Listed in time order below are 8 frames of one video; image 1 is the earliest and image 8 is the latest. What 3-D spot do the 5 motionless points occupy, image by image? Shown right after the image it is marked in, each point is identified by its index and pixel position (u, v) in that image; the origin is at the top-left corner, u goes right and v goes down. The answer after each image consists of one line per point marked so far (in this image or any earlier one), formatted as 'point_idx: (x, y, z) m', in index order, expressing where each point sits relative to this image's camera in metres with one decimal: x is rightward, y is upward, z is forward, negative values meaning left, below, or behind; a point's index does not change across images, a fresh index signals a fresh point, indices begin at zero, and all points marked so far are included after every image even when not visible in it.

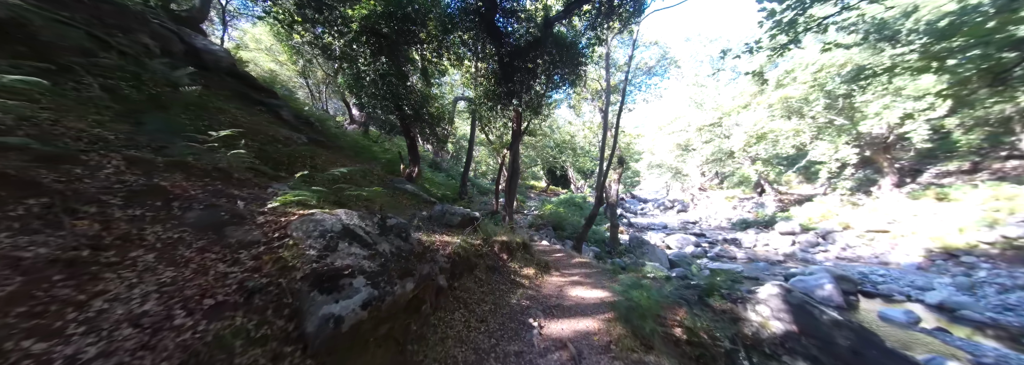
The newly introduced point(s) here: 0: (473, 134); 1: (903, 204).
0: (-1.9, +2.2, +12.0) m
1: (+22.6, -1.3, +14.8) m
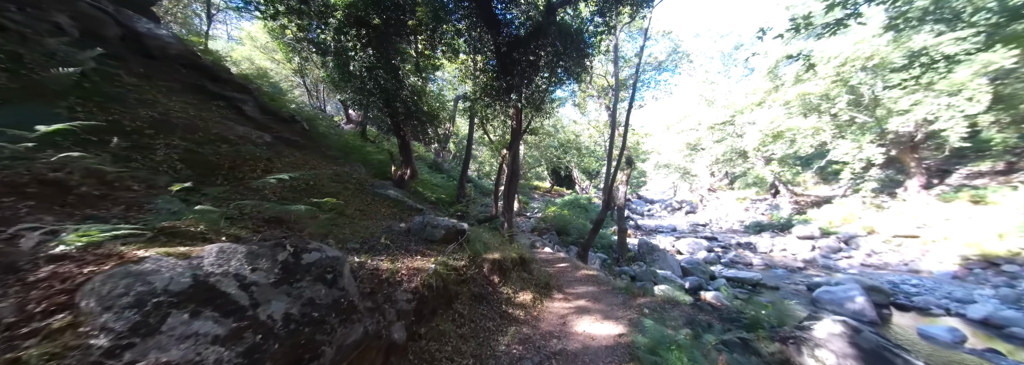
0: (-1.9, +2.1, +11.3) m
1: (+22.7, -1.4, +13.8) m
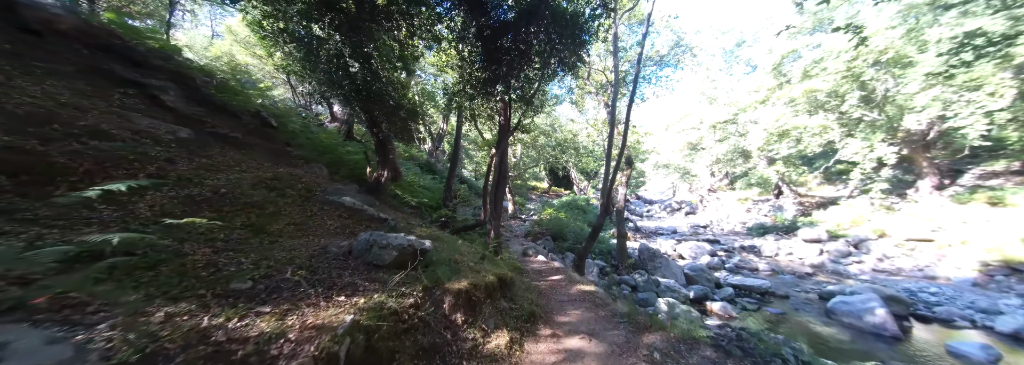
0: (-2.2, +2.0, +10.5) m
1: (+22.3, -1.4, +13.1) m
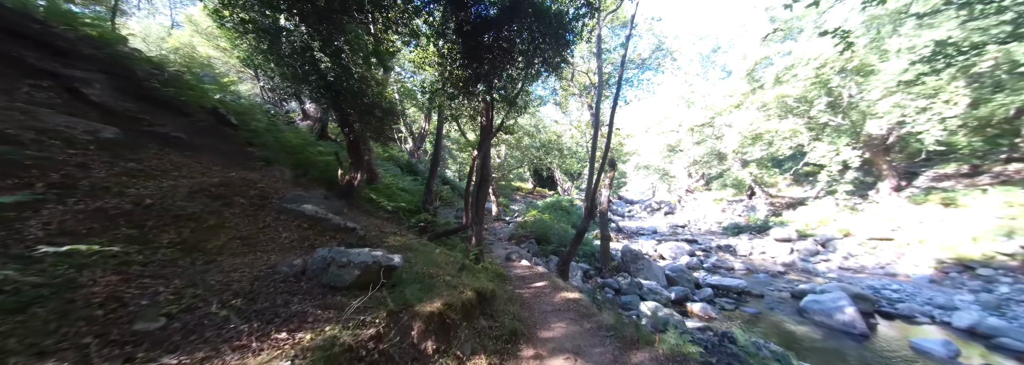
0: (-2.9, +2.0, +10.1) m
1: (+21.5, -1.5, +14.1) m
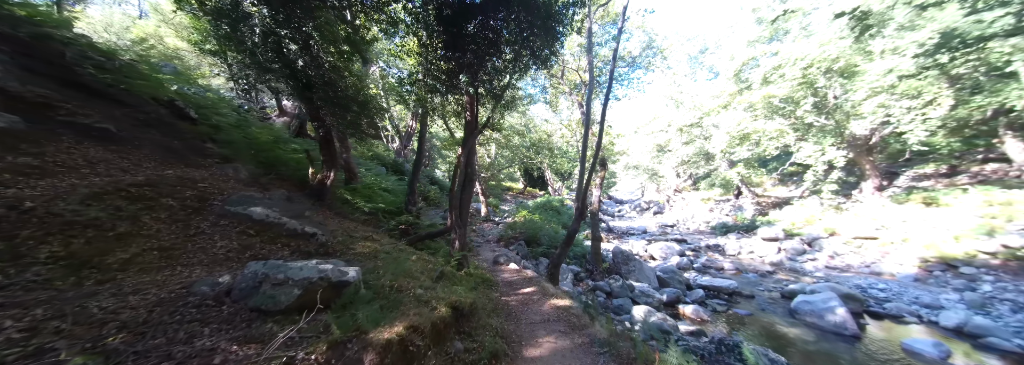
0: (-3.3, +2.0, +9.6) m
1: (+20.9, -1.5, +14.4) m
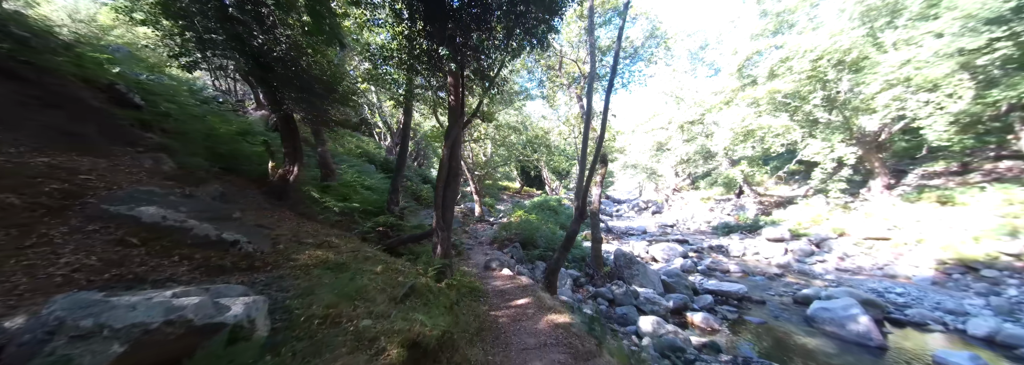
0: (-3.5, +2.1, +8.7) m
1: (+20.6, -1.4, +13.8) m
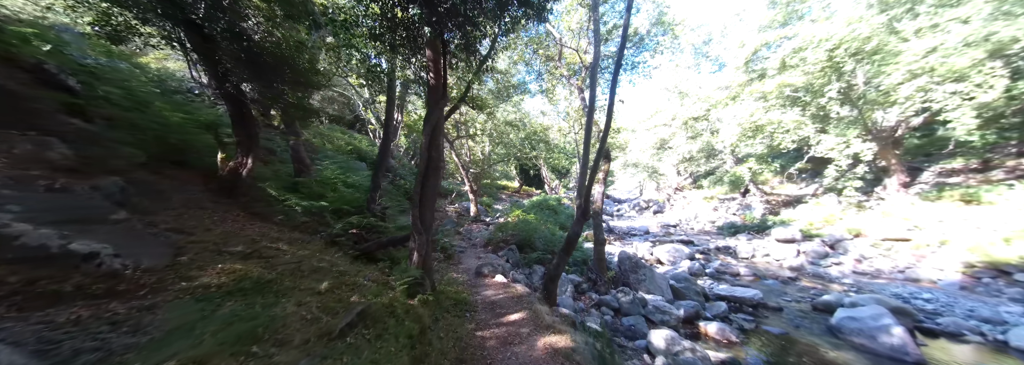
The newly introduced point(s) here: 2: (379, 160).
0: (-3.7, +2.2, +7.9) m
1: (+20.4, -1.3, +13.1) m
2: (-3.8, +0.6, +7.5) m
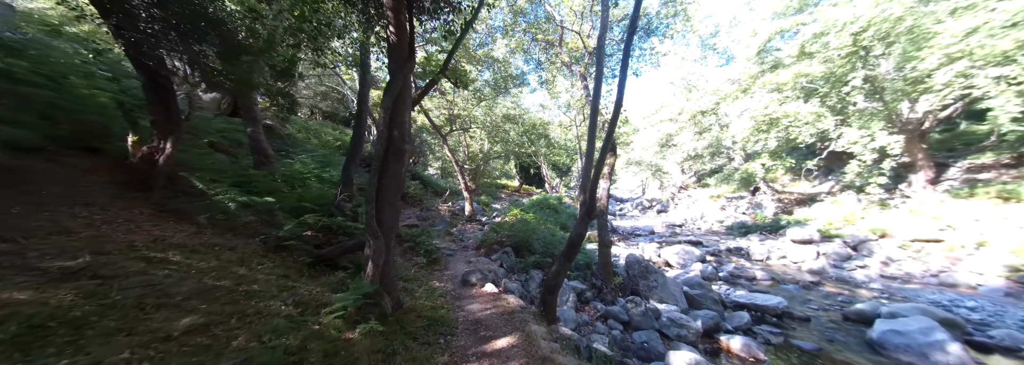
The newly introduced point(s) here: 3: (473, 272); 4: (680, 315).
0: (-3.8, +2.3, +7.0) m
1: (+20.3, -1.1, +12.1) m
2: (-4.0, +0.8, +6.6) m
3: (-0.9, -2.0, +5.9) m
4: (+4.4, -3.5, +6.9) m
